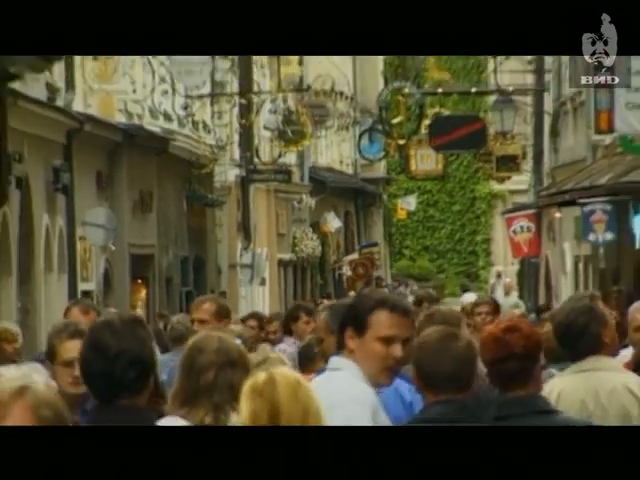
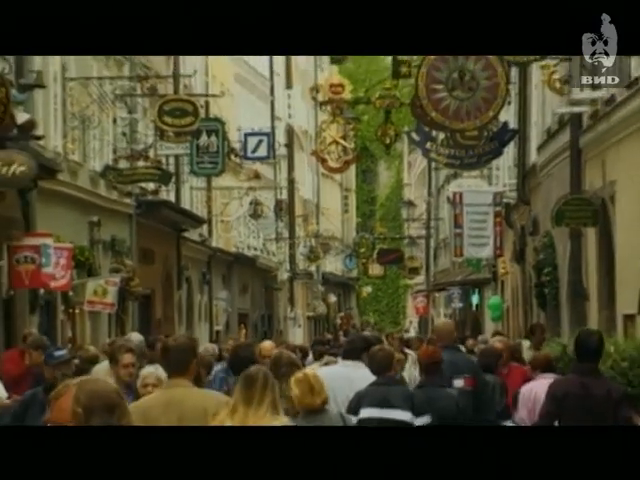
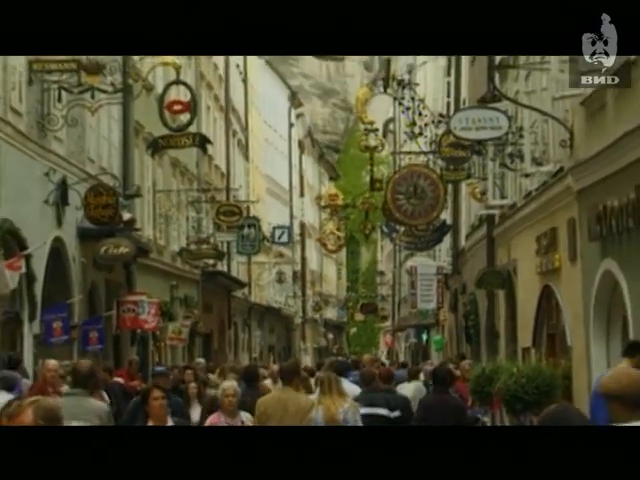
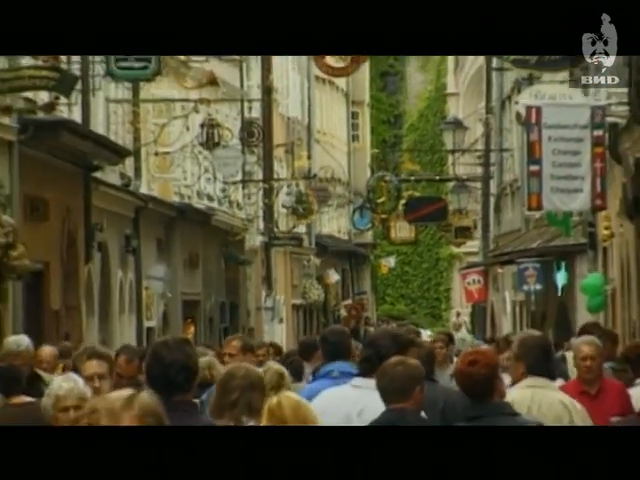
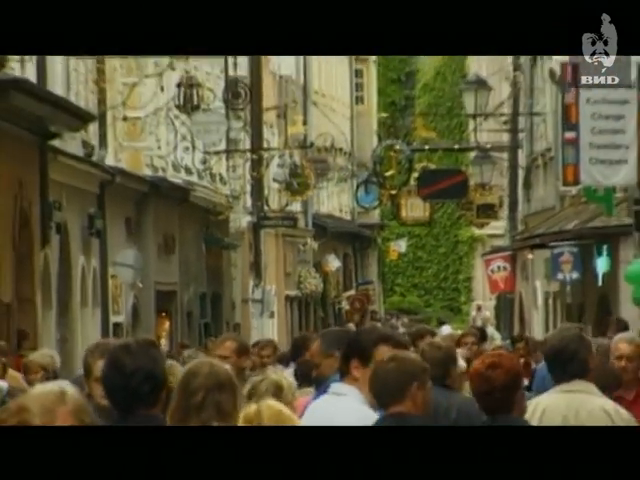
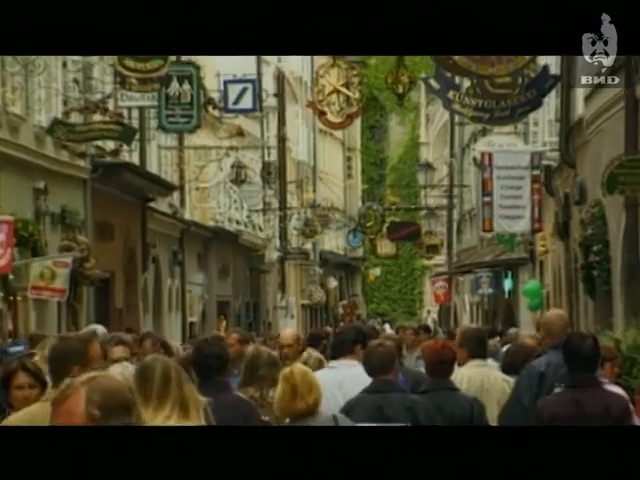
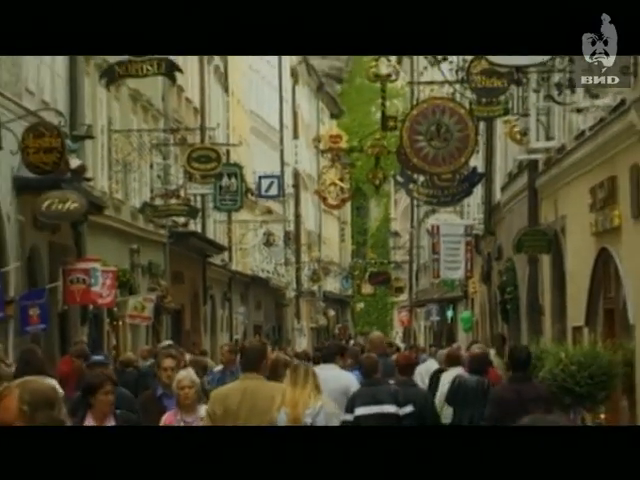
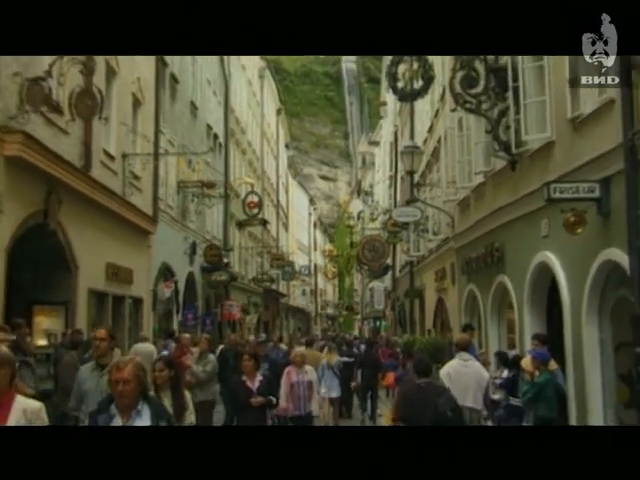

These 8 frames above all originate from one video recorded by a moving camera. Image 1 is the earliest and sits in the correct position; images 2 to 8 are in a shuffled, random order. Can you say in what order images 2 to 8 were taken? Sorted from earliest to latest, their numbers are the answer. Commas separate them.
5, 4, 6, 2, 7, 3, 8
